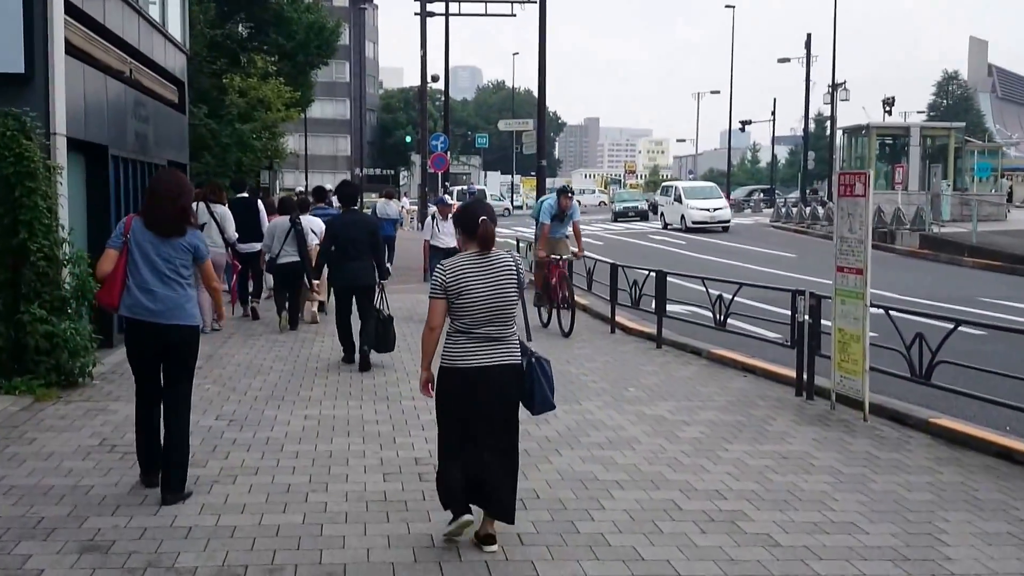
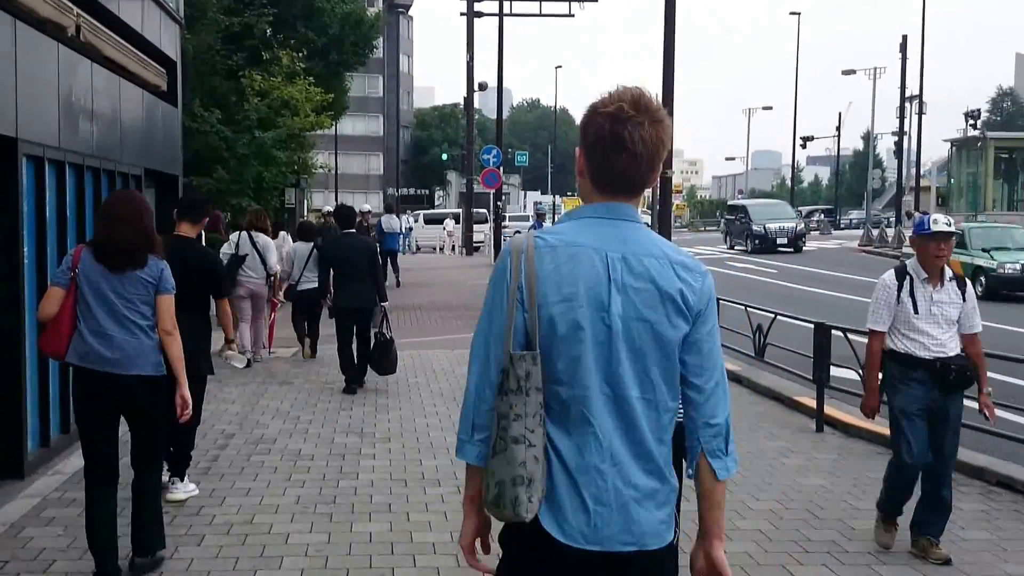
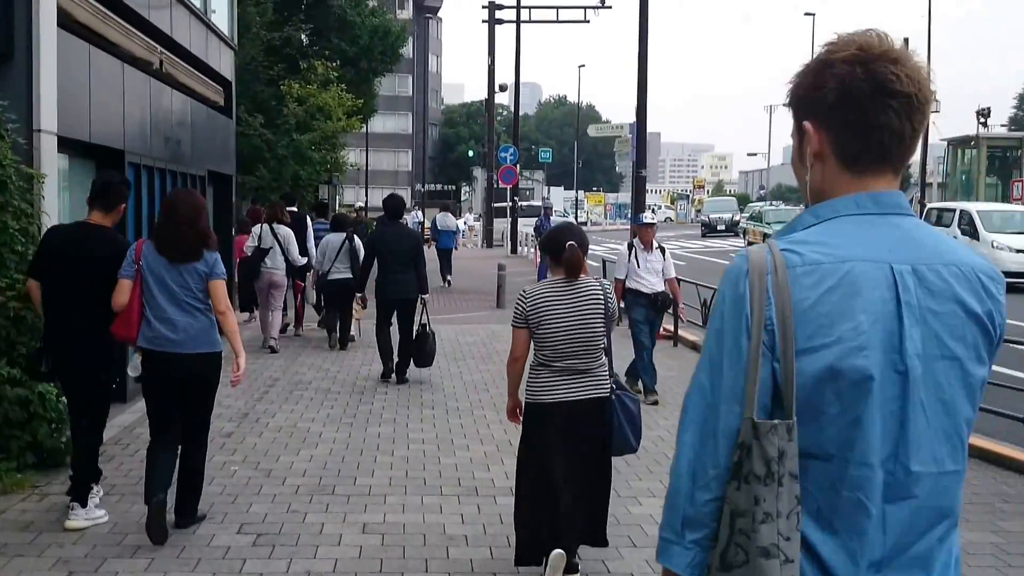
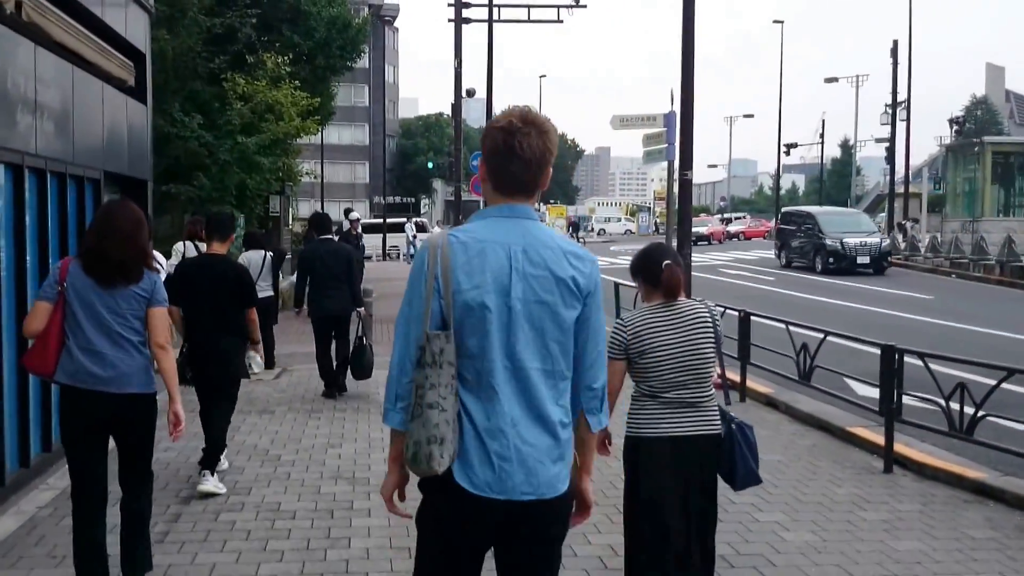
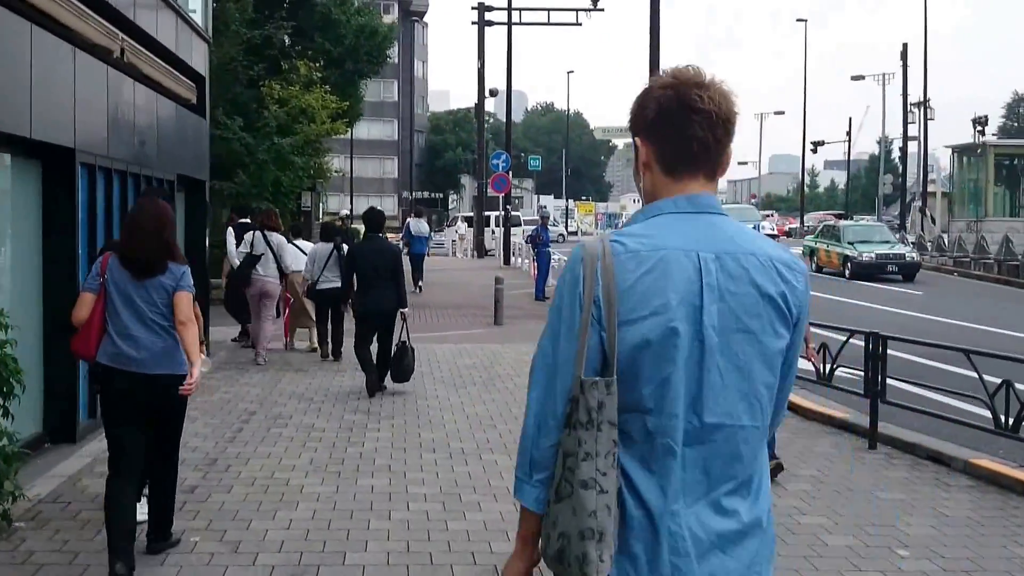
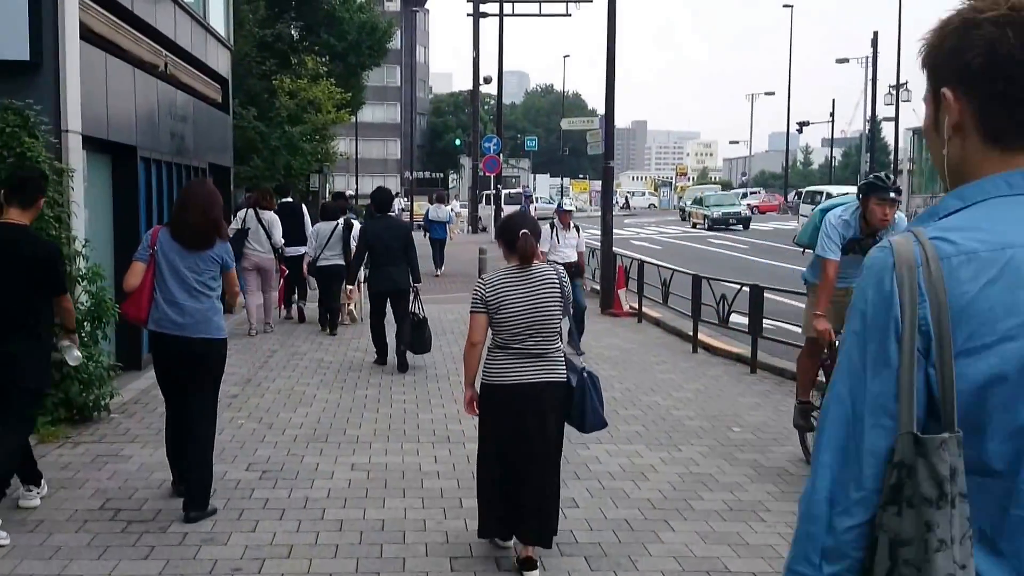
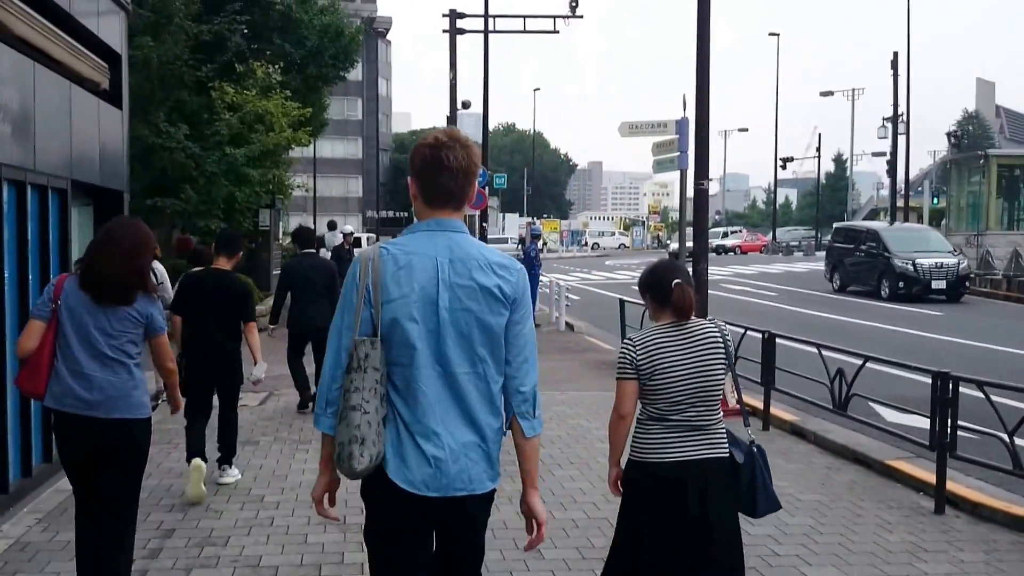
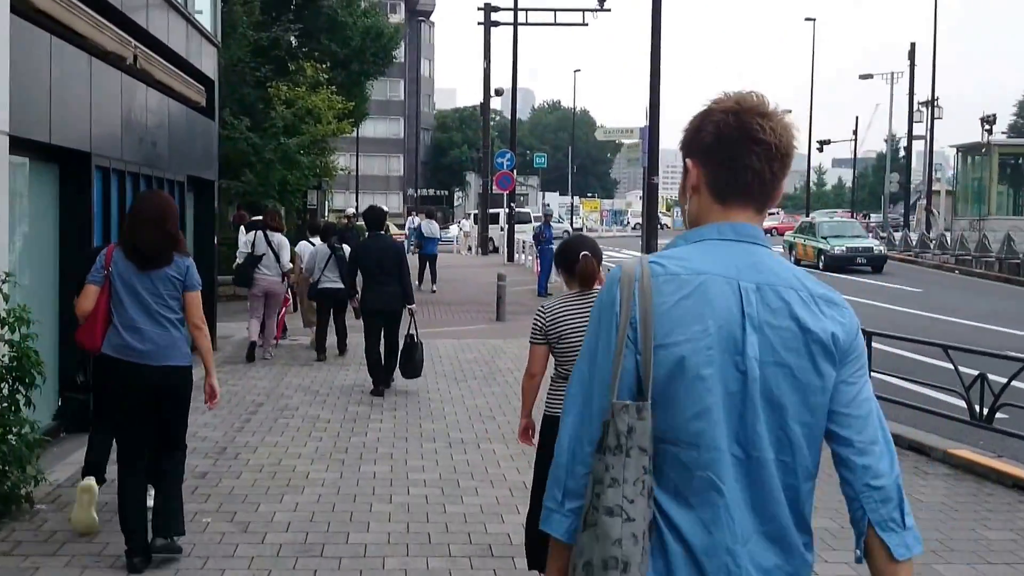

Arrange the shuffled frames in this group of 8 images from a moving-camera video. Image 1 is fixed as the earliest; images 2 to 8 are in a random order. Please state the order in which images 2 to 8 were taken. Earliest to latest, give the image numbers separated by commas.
6, 3, 8, 5, 2, 4, 7
